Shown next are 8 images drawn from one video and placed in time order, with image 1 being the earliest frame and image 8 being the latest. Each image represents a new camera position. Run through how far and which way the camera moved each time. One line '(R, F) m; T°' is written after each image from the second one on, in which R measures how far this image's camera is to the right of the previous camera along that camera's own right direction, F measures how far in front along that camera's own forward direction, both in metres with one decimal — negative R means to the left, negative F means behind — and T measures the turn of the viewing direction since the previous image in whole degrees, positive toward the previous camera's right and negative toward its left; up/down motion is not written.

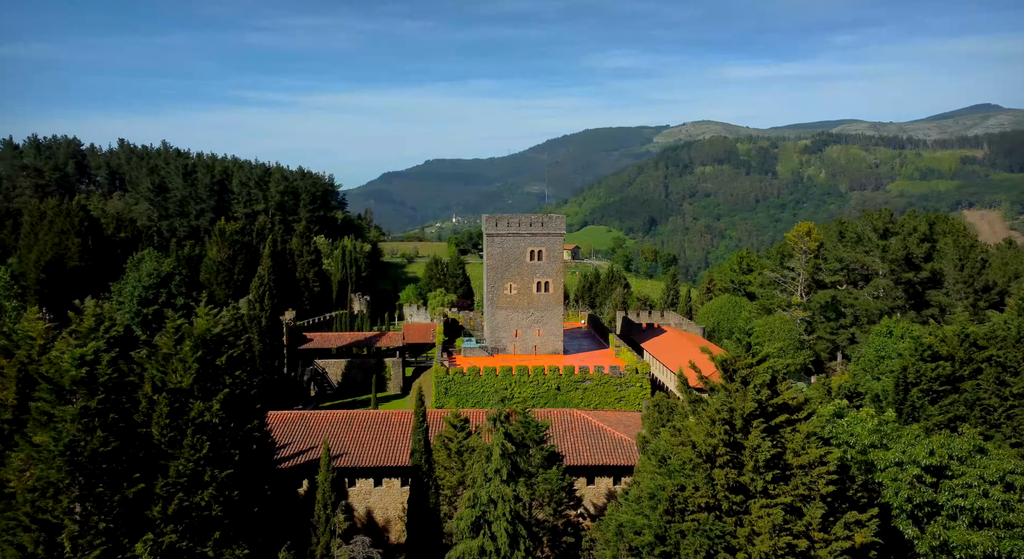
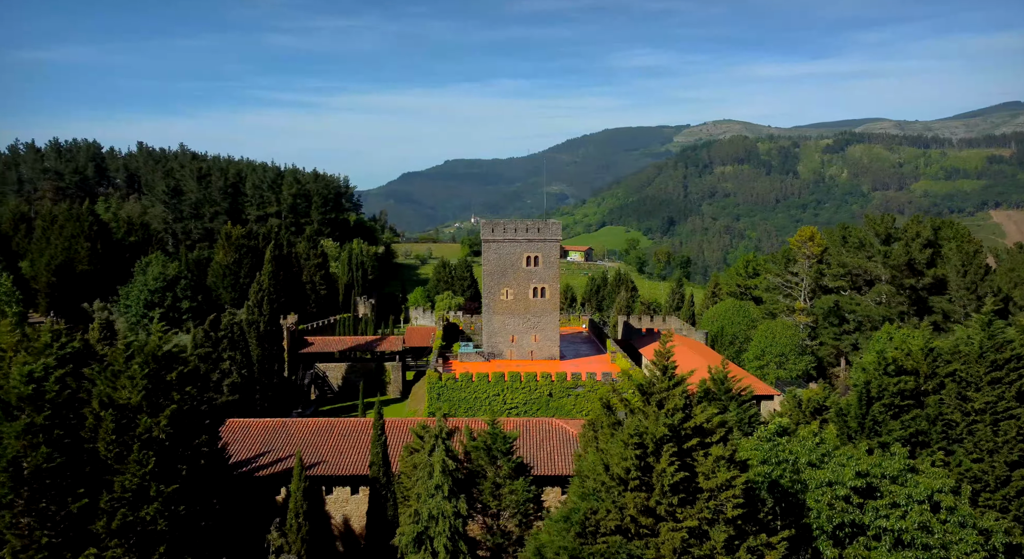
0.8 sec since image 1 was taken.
(+1.2, -0.2) m; -1°
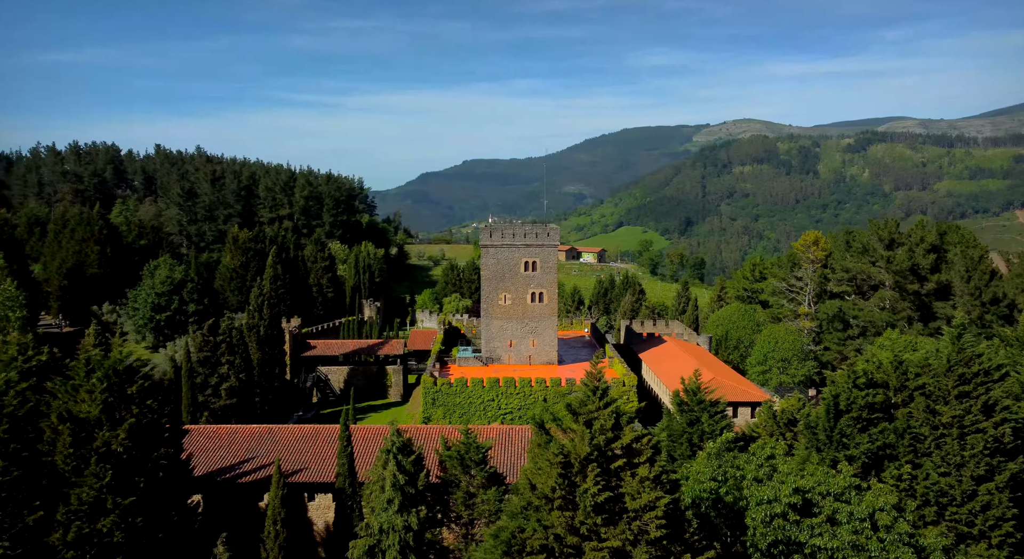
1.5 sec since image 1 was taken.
(+1.1, -0.2) m; -1°
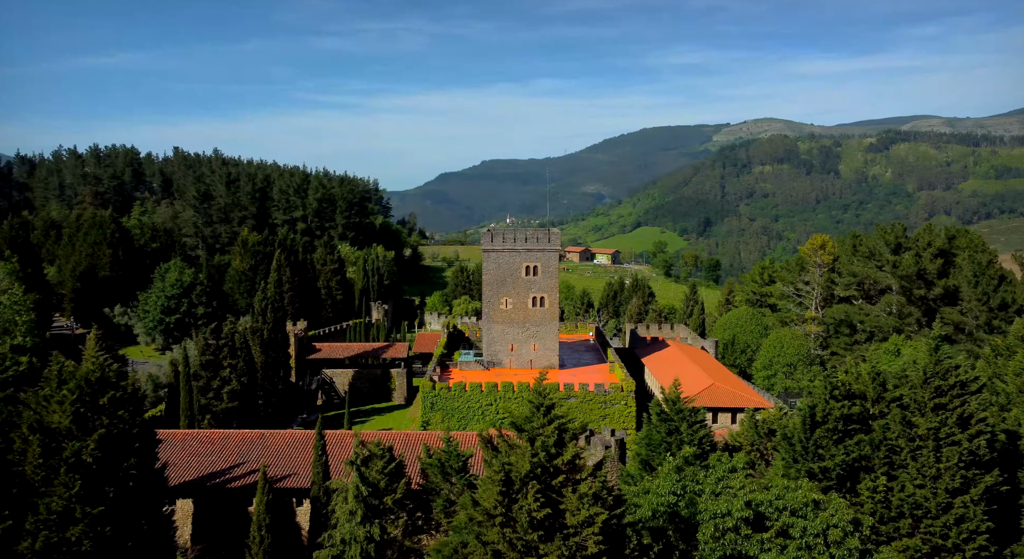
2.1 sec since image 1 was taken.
(+0.9, -0.1) m; -1°
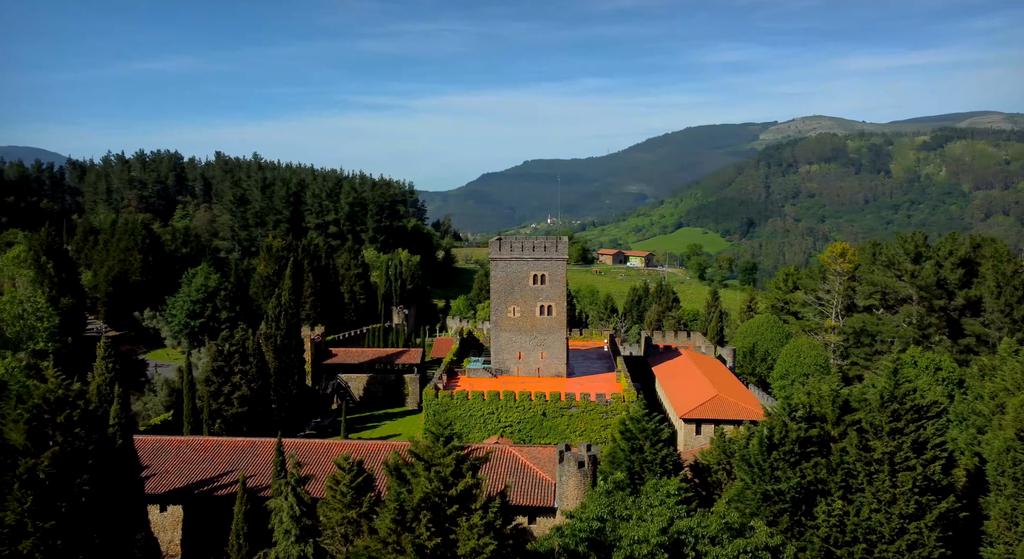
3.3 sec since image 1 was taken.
(+1.9, -0.3) m; -3°
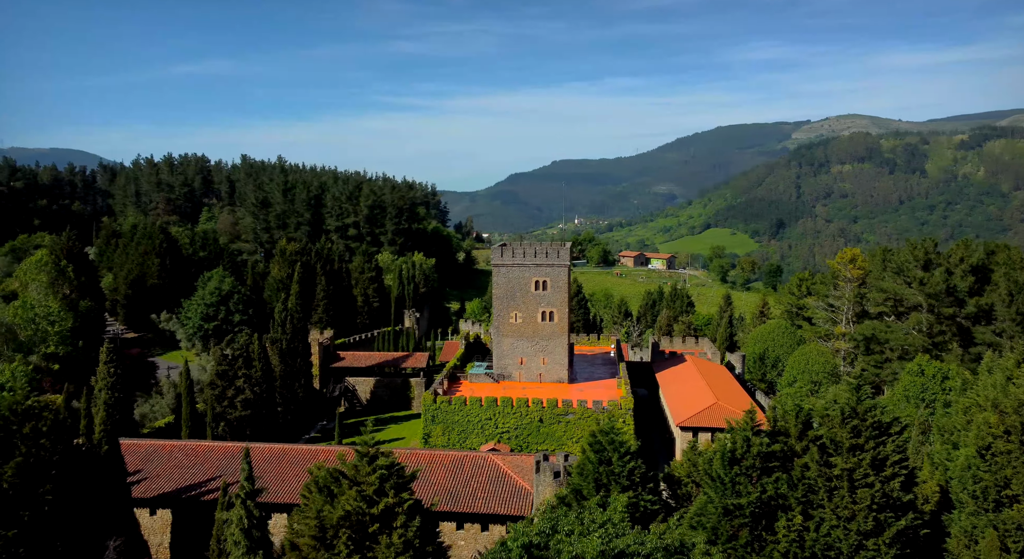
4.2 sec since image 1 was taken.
(+1.4, -0.2) m; -2°
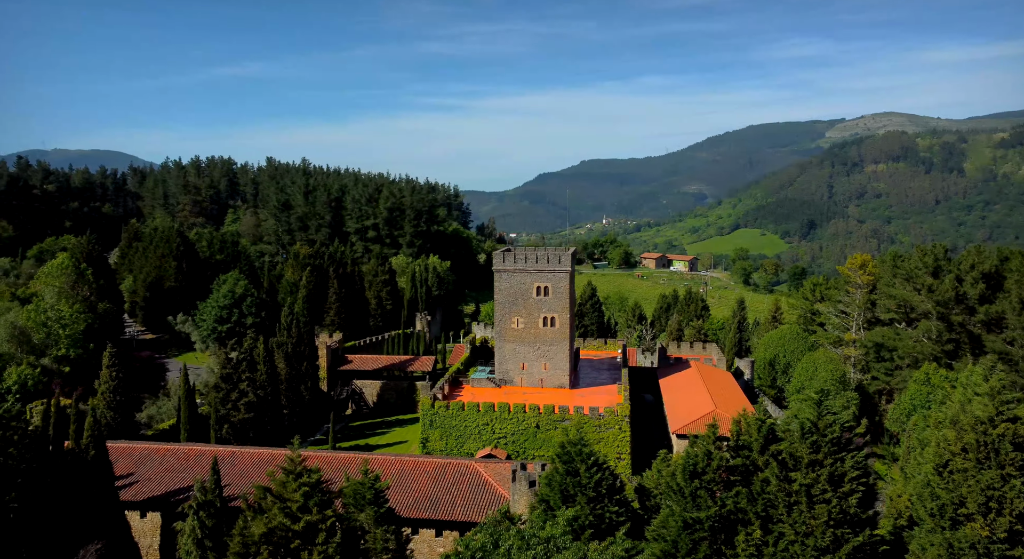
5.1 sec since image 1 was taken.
(+1.5, -0.2) m; -2°
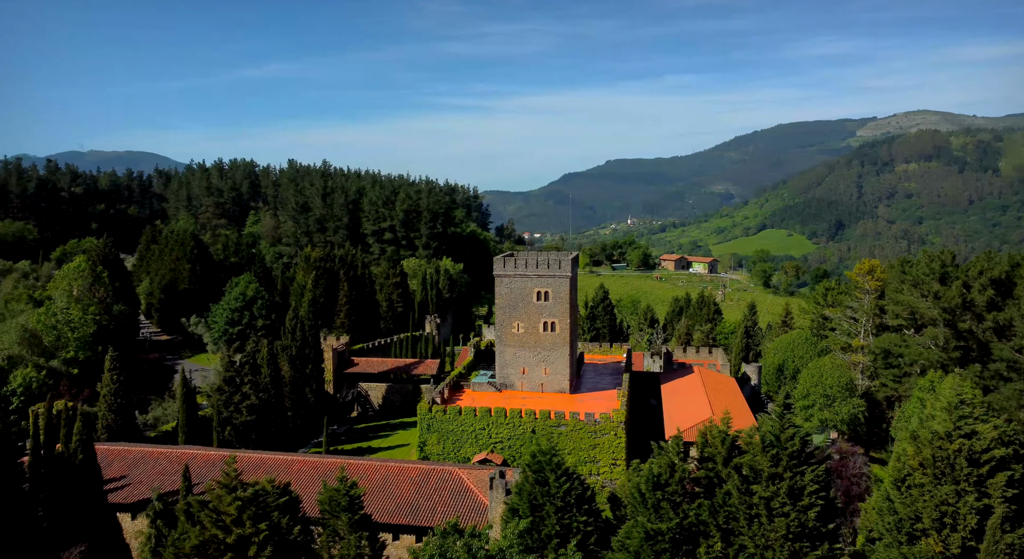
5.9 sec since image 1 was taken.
(+1.4, -0.2) m; -2°
